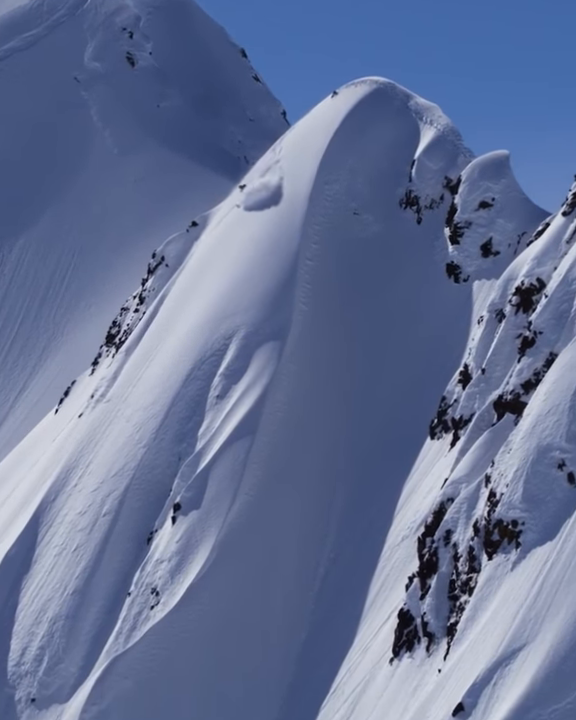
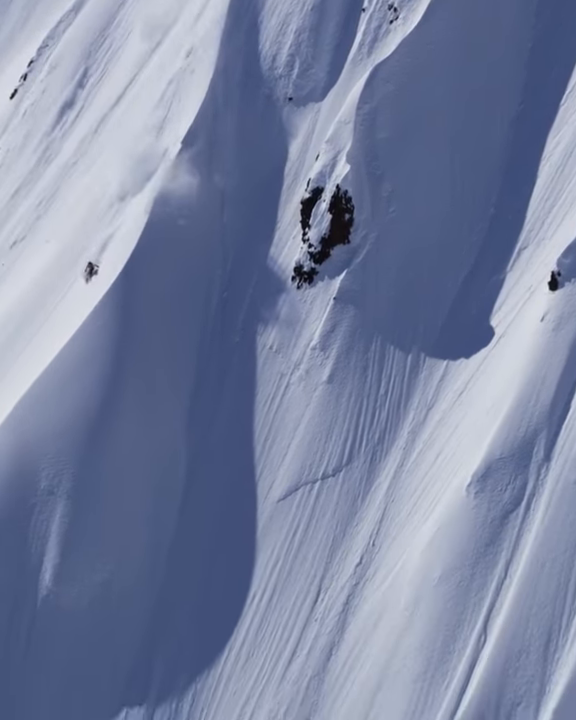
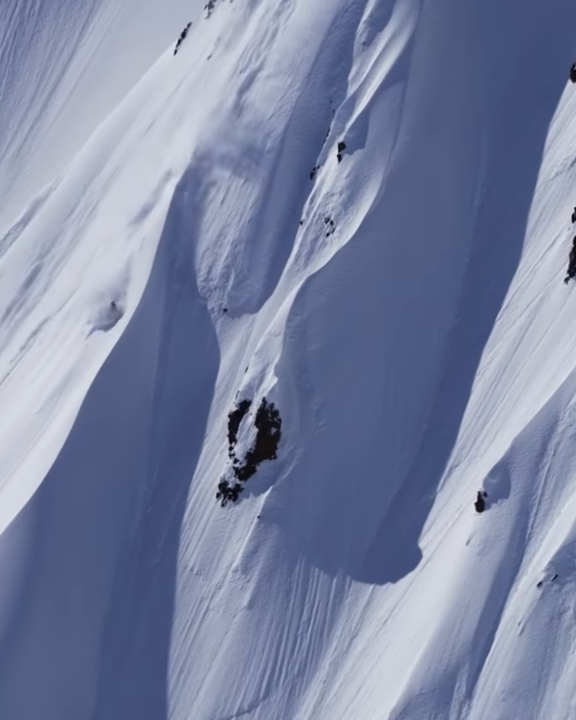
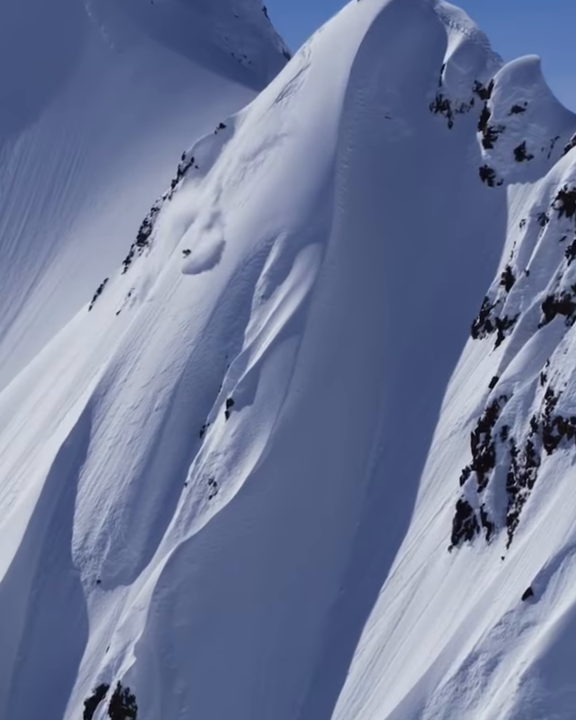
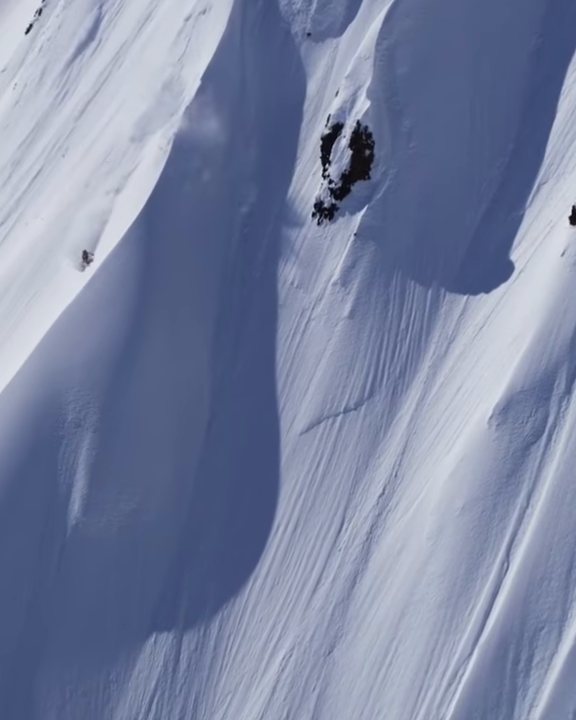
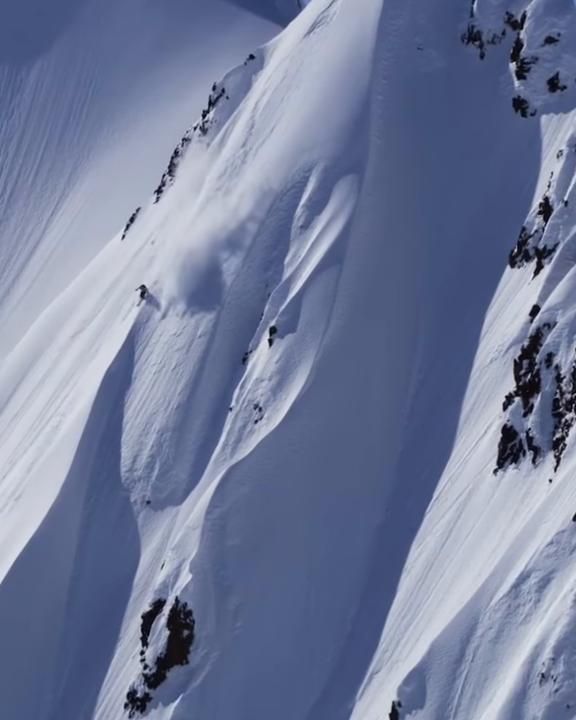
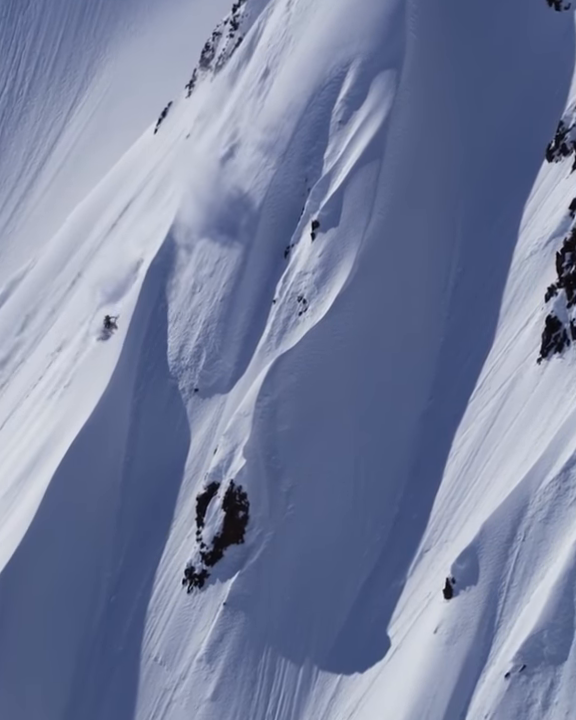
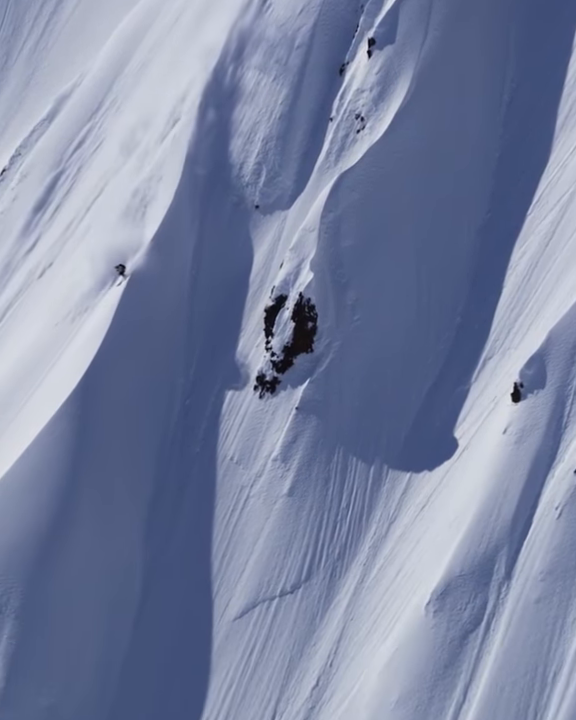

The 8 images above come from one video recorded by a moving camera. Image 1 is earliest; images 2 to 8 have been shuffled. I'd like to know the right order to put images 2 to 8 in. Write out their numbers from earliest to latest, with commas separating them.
4, 6, 7, 3, 8, 2, 5
